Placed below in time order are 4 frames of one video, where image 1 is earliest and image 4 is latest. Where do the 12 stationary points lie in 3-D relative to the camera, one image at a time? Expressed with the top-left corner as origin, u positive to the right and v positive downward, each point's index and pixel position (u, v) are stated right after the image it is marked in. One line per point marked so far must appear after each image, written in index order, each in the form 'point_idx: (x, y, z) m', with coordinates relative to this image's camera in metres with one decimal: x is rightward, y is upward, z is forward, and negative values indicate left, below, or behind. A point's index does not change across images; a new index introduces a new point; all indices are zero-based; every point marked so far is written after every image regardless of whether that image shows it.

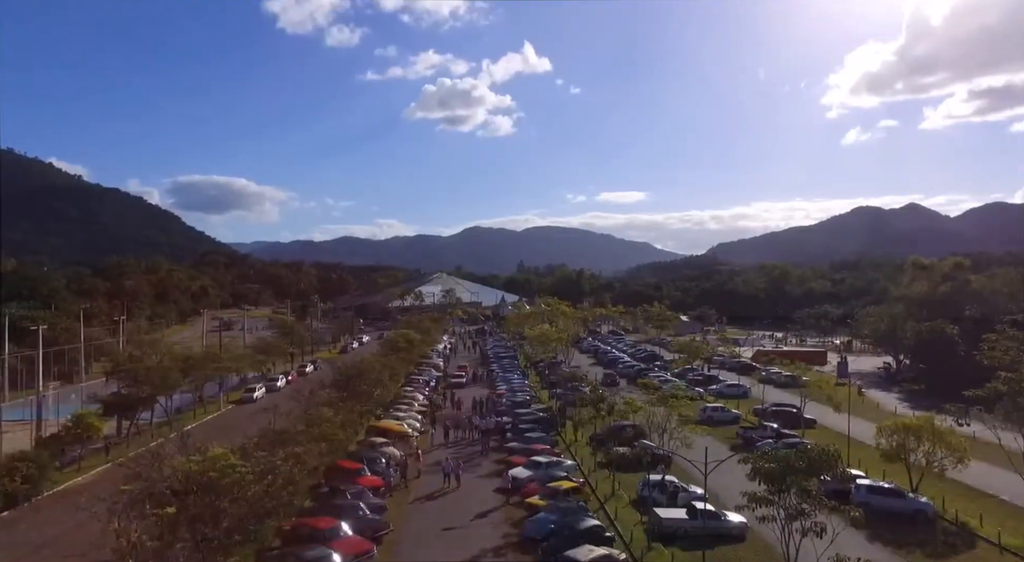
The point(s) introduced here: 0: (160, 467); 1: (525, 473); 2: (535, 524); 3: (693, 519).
0: (-6.6, -3.5, +11.6) m
1: (+0.4, -6.1, +19.4) m
2: (+0.6, -6.0, +15.2) m
3: (+4.6, -6.0, +15.5) m
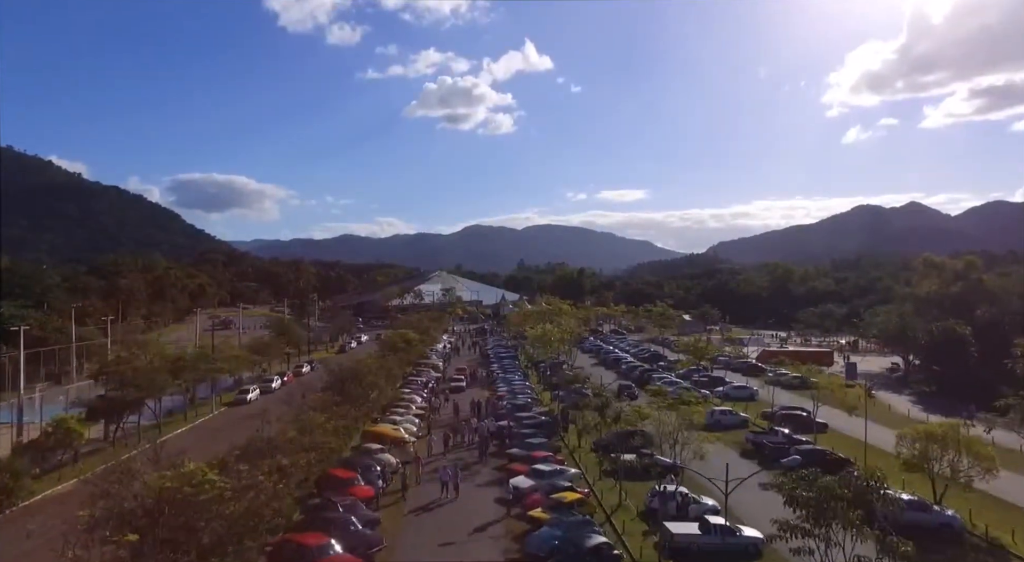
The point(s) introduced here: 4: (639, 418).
0: (-6.6, -3.5, +10.6) m
1: (+0.5, -6.0, +18.4) m
2: (+0.6, -6.0, +14.2) m
3: (+4.6, -6.0, +14.5) m
4: (+3.9, -4.3, +19.0) m
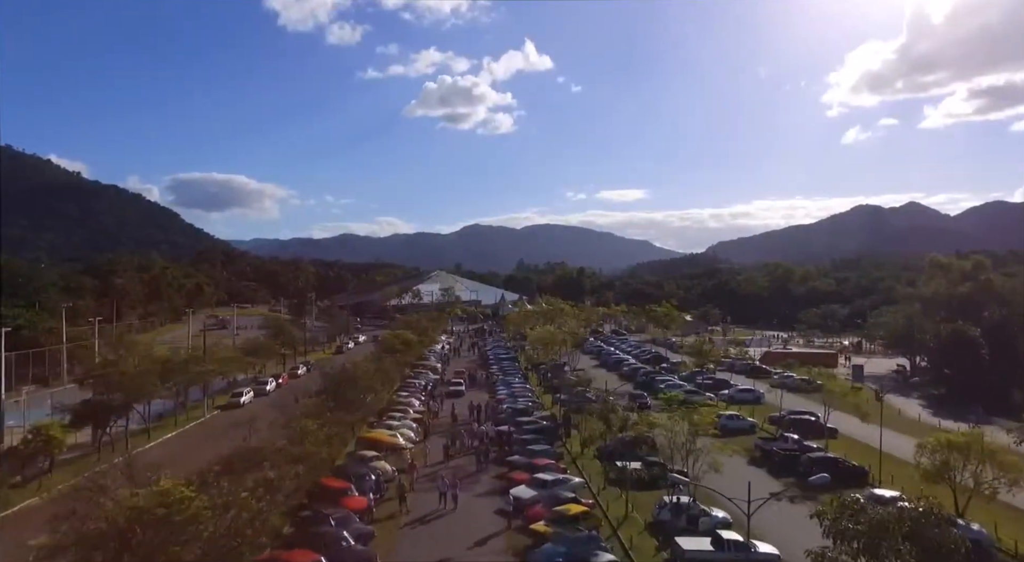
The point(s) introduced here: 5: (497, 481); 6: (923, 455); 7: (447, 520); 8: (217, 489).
0: (-6.6, -3.5, +9.8) m
1: (+0.5, -6.1, +17.5) m
2: (+0.6, -6.0, +13.4) m
3: (+4.6, -6.0, +13.7) m
4: (+4.0, -4.3, +18.2) m
5: (-0.5, -6.5, +20.0) m
6: (+11.5, -4.9, +17.1) m
7: (-1.8, -6.6, +16.9) m
8: (-5.3, -3.8, +11.1) m
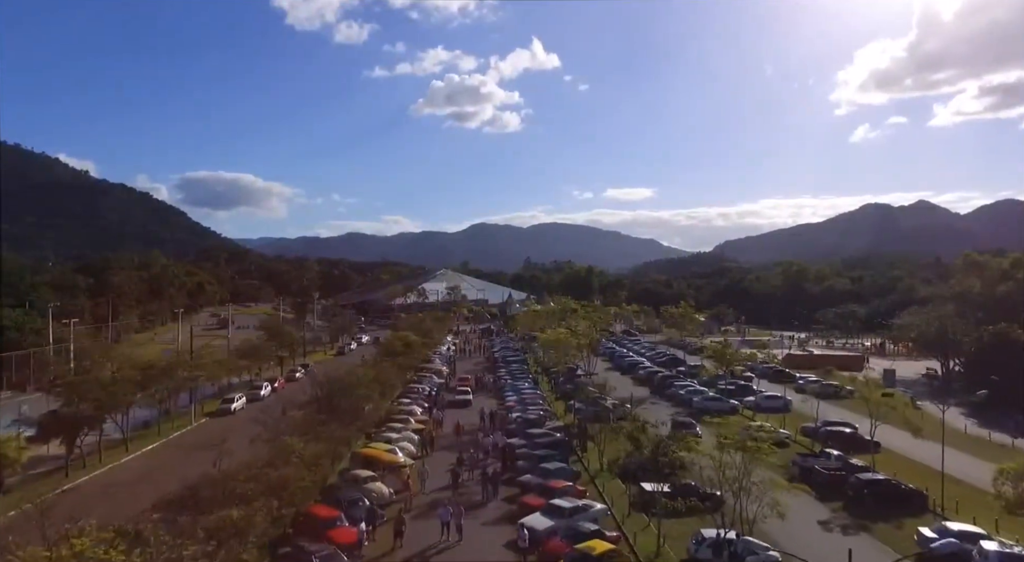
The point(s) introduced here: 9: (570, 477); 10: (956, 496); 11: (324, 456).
0: (-6.3, -3.5, +7.6) m
1: (+0.8, -6.0, +15.3) m
2: (+0.9, -6.0, +11.1) m
3: (+4.9, -6.0, +11.4) m
4: (+4.3, -4.3, +15.9) m
5: (-0.1, -6.5, +17.7) m
6: (+11.8, -4.8, +14.7) m
7: (-1.5, -6.5, +14.6) m
8: (-5.1, -3.7, +8.8) m
9: (+1.9, -6.2, +19.5) m
10: (+12.7, -6.1, +17.8) m
11: (-5.4, -5.0, +17.8) m
